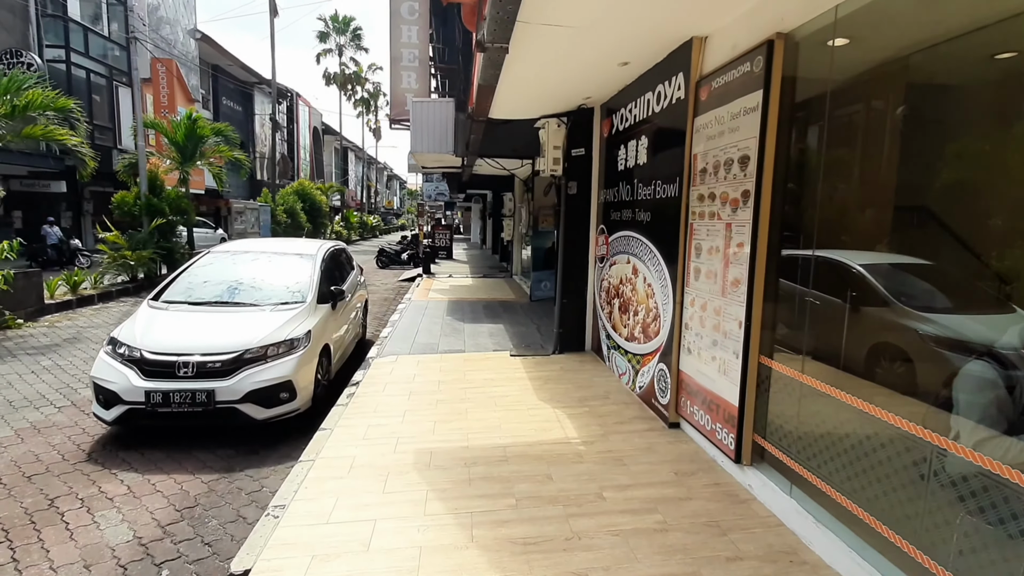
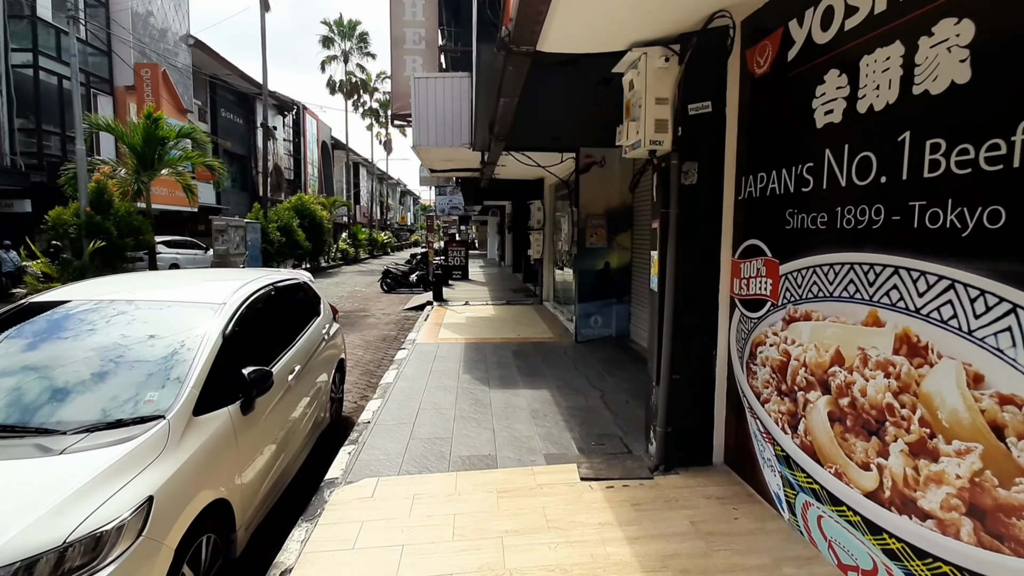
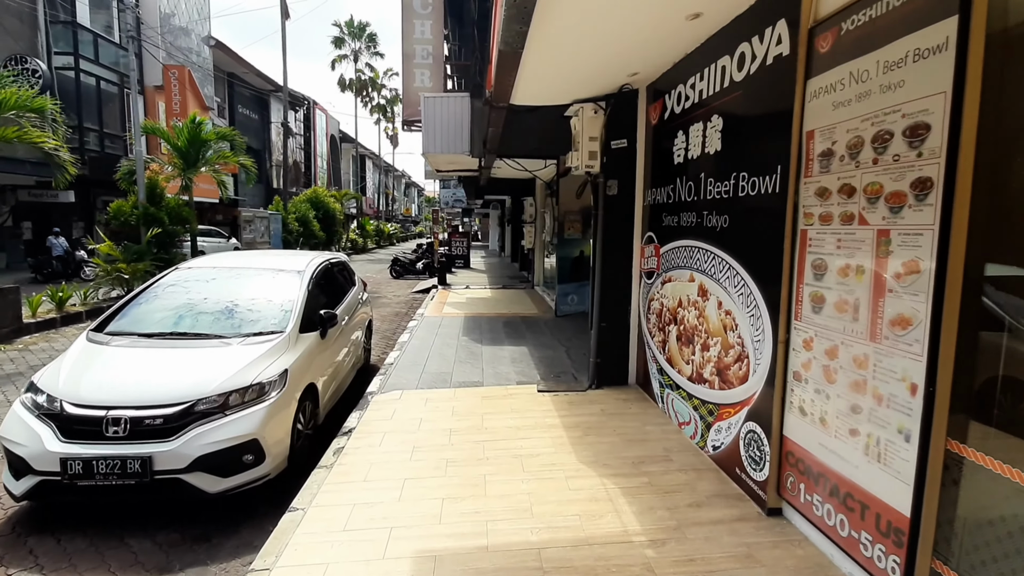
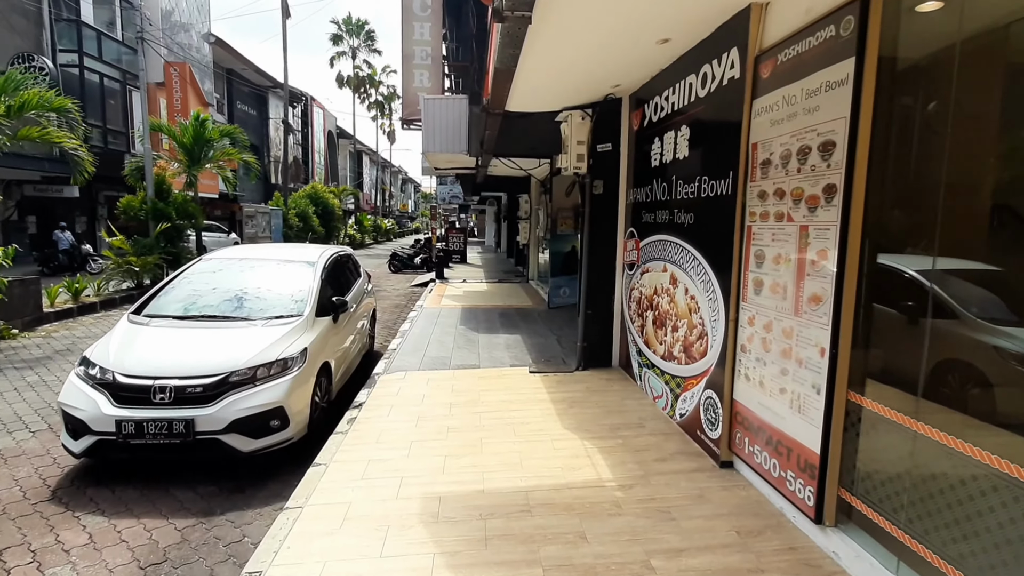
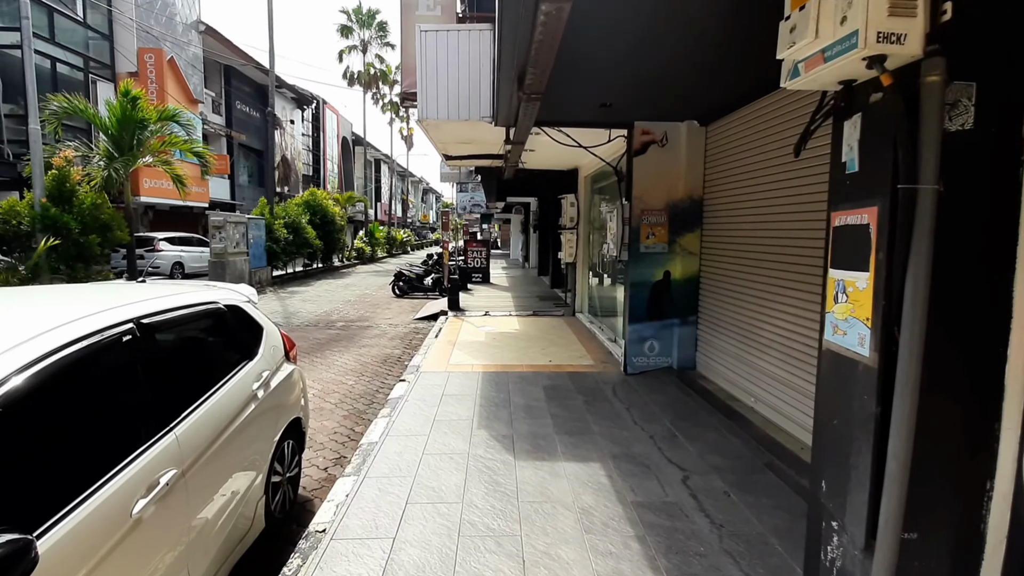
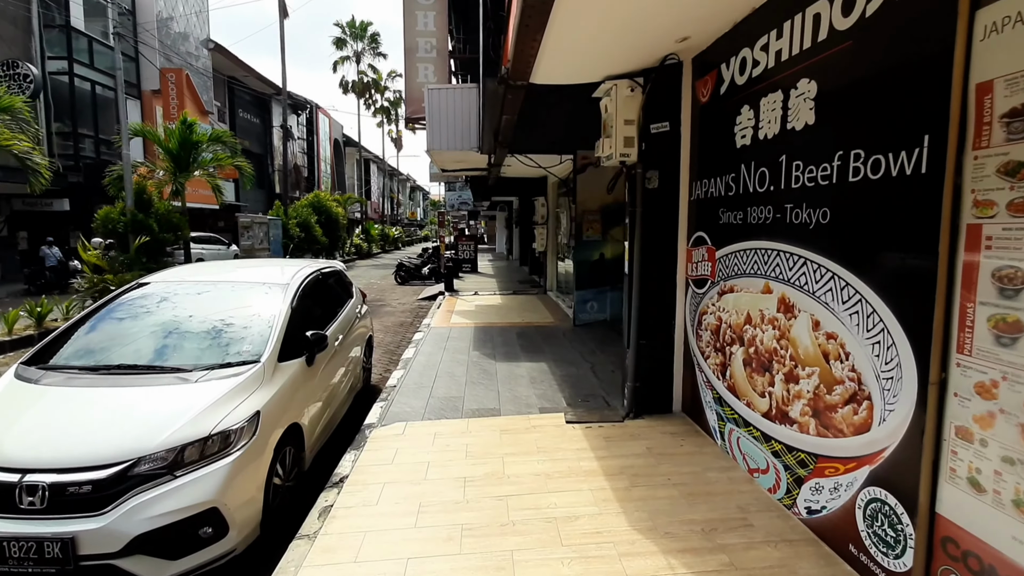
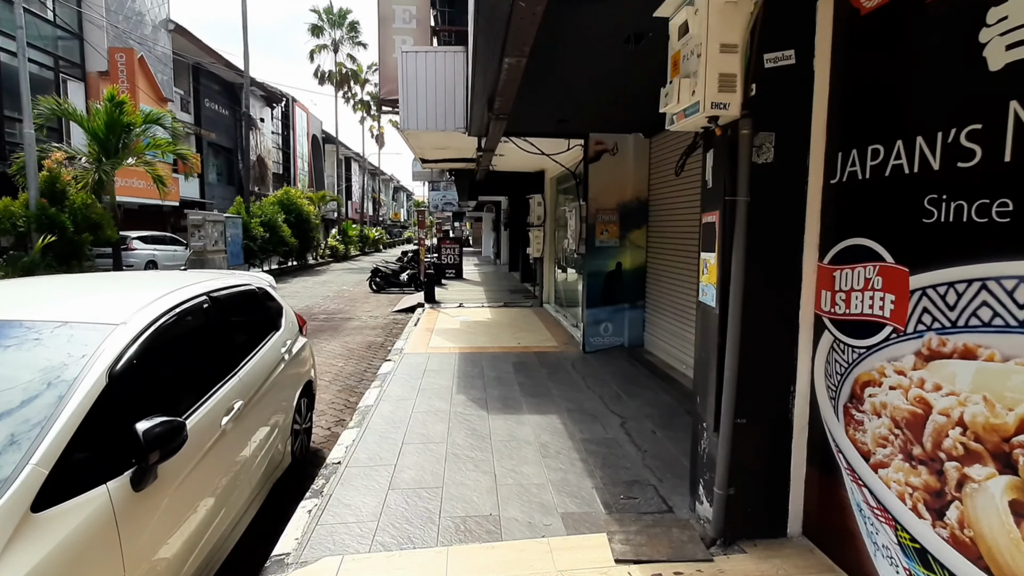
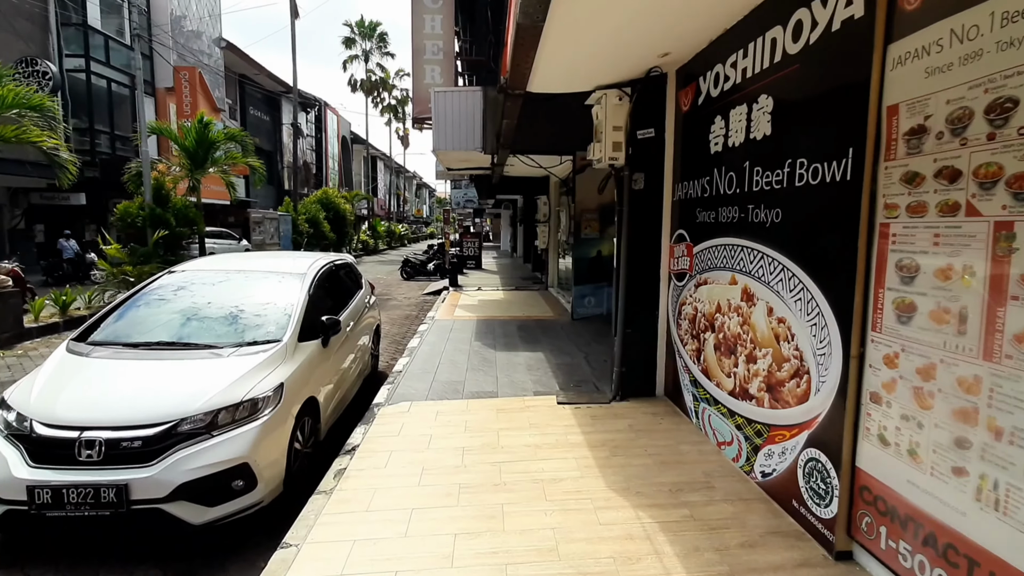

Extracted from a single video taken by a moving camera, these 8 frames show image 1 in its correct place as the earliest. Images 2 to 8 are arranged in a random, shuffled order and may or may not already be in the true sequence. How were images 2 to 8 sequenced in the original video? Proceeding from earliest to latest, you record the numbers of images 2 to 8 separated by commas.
4, 3, 8, 6, 2, 7, 5
